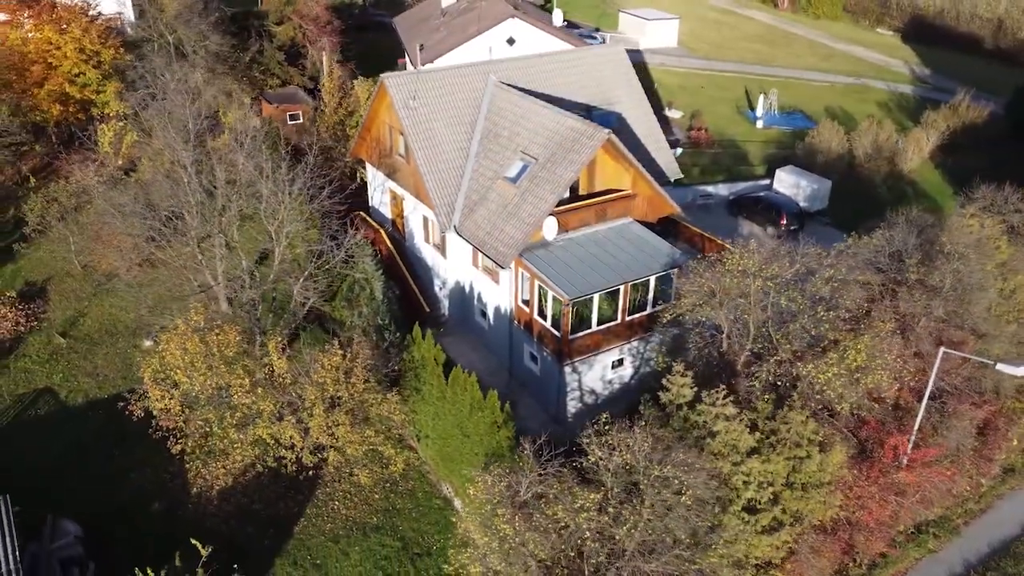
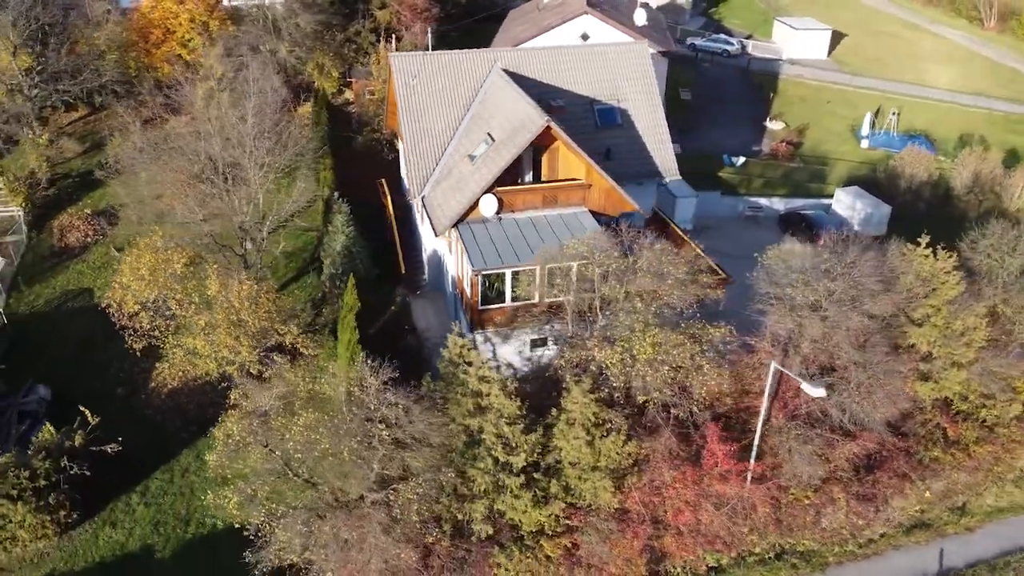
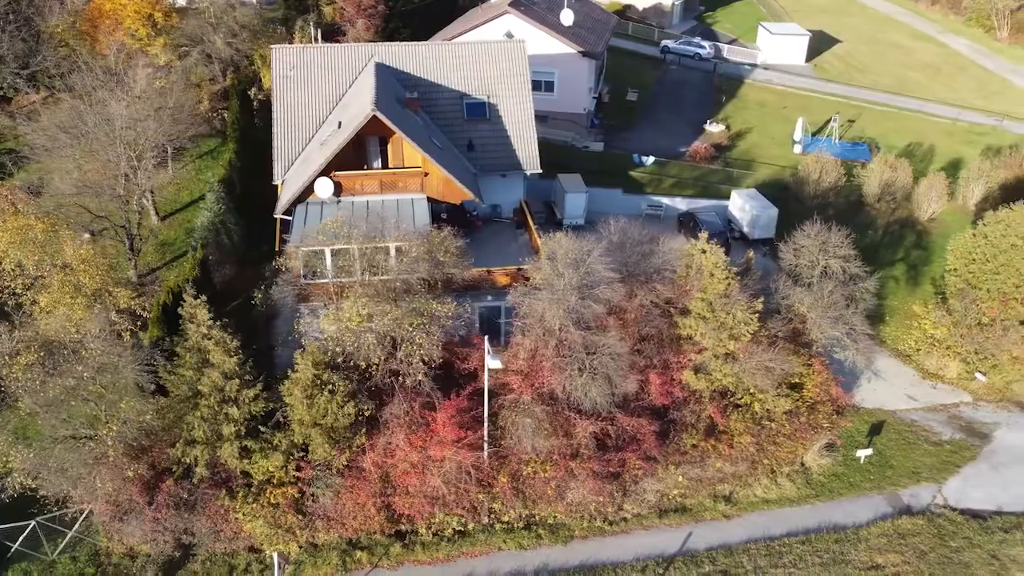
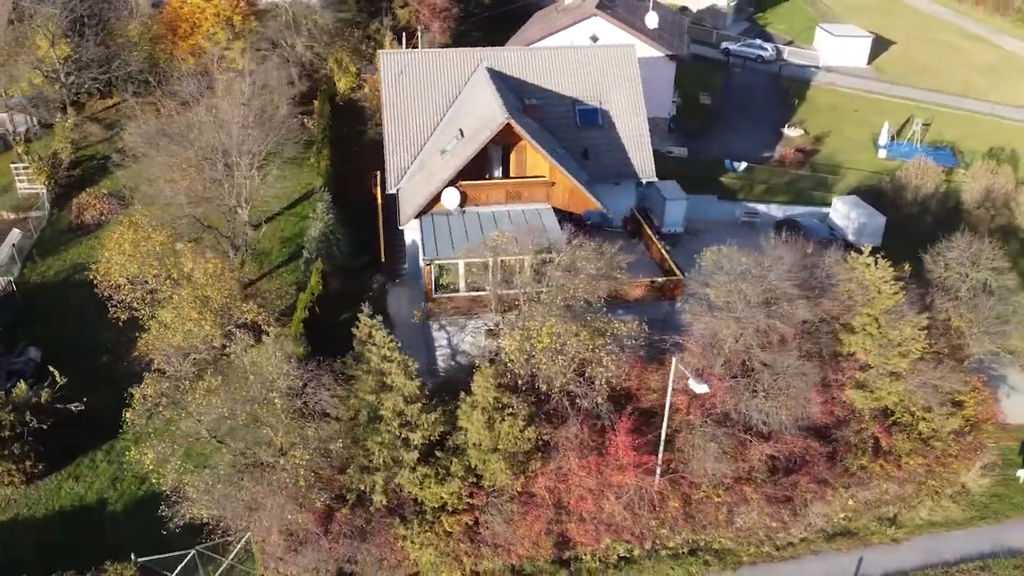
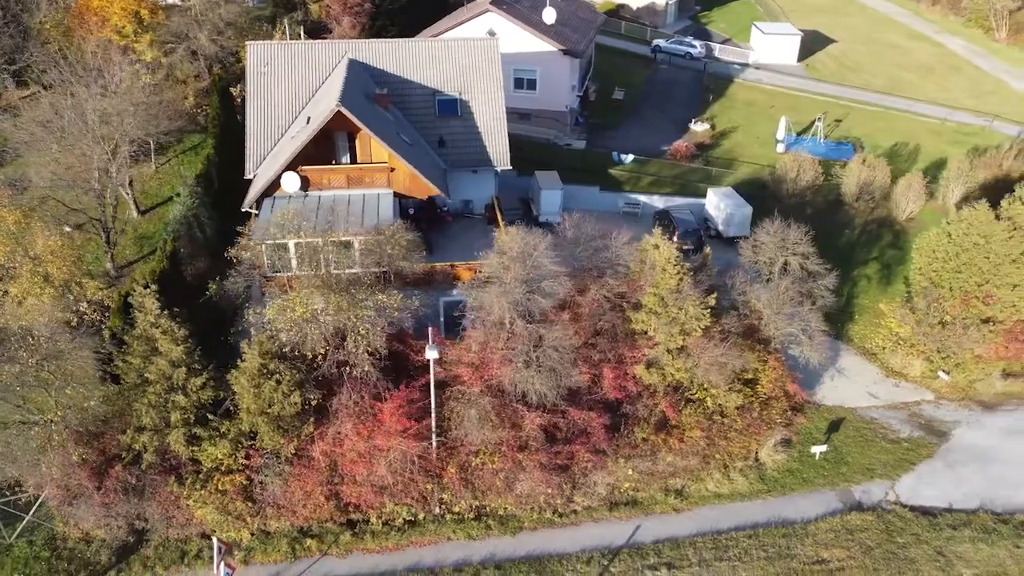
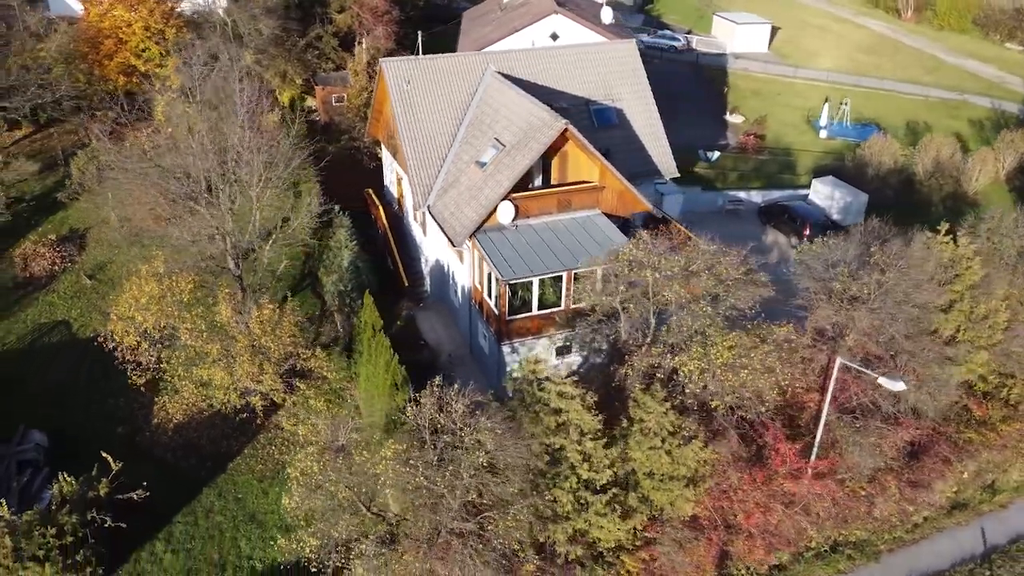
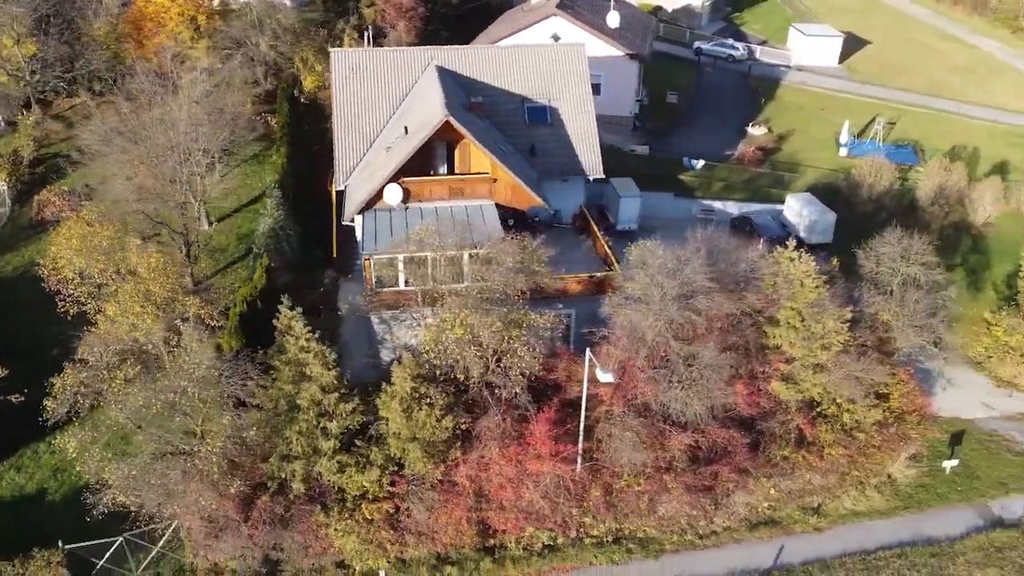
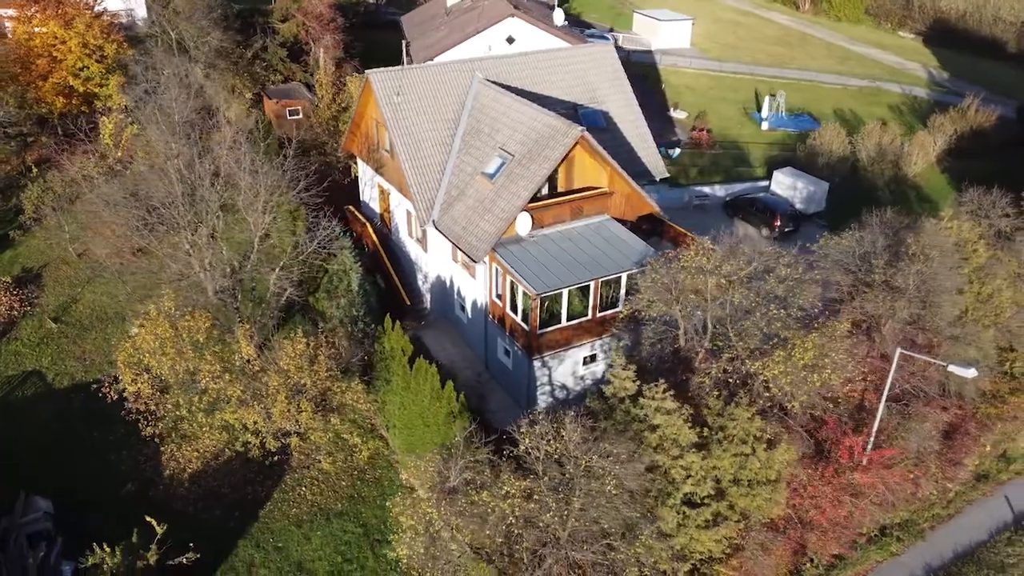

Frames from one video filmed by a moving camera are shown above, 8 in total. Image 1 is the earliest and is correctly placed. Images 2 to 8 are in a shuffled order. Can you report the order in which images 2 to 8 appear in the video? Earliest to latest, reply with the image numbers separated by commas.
8, 6, 2, 4, 7, 3, 5
